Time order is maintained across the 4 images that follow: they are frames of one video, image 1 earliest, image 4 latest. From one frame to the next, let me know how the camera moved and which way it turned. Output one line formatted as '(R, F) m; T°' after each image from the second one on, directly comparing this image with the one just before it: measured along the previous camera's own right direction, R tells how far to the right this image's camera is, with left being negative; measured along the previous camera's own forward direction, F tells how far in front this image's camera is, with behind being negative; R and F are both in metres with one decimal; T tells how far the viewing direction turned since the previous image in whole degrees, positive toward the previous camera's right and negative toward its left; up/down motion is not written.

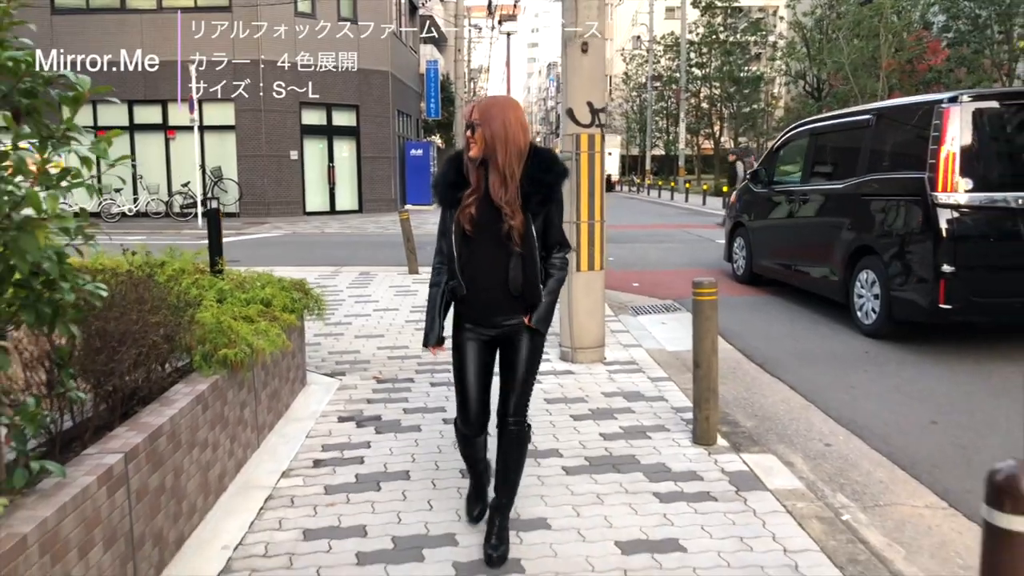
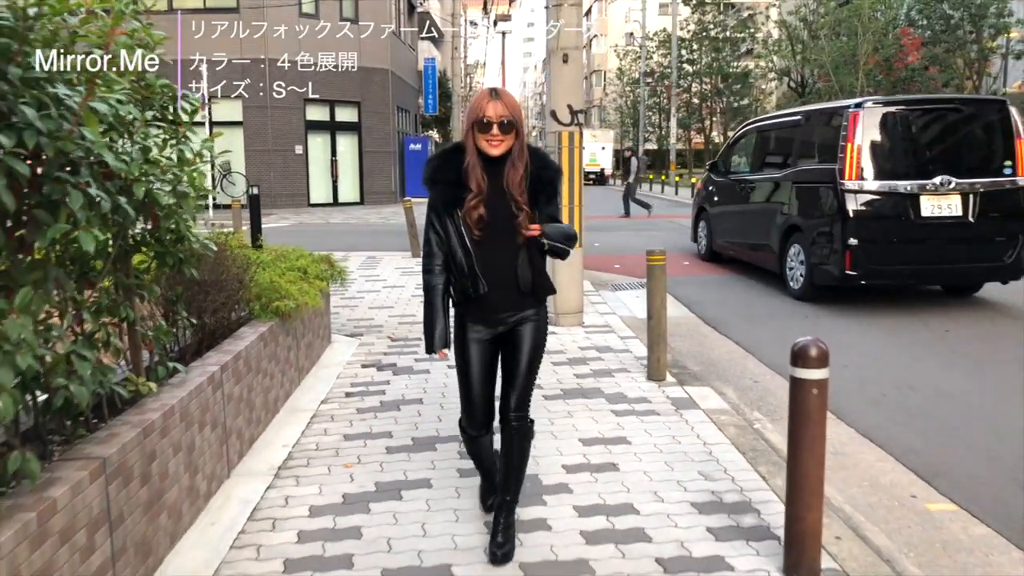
(0.0, -1.2) m; 0°
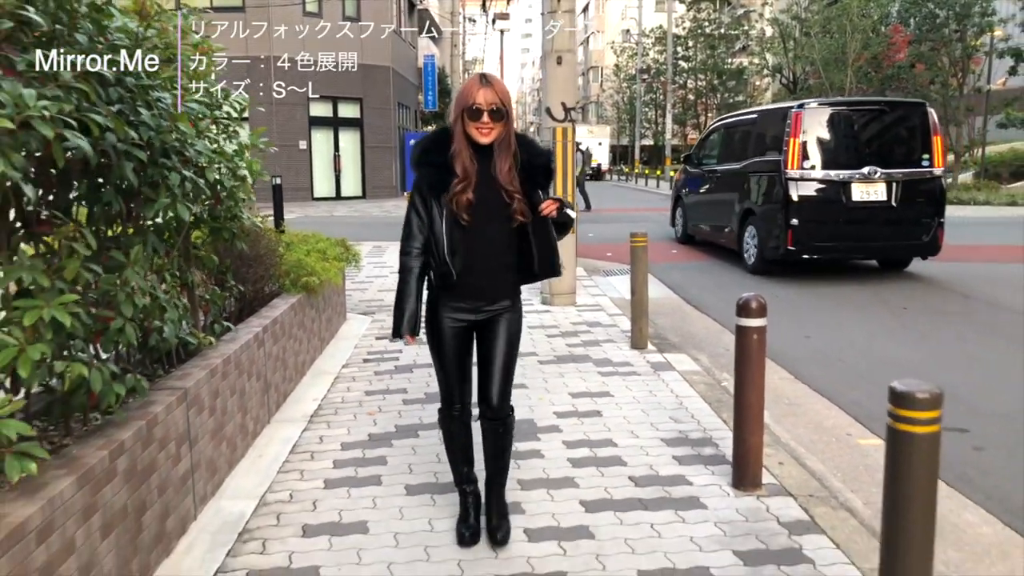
(0.0, -0.8) m; 0°
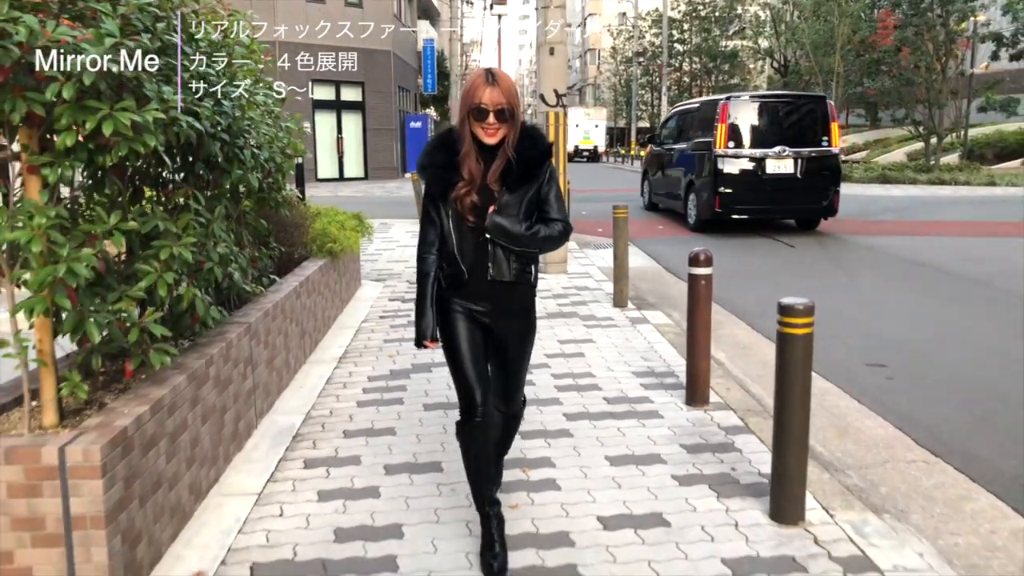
(0.0, -1.0) m; 0°
